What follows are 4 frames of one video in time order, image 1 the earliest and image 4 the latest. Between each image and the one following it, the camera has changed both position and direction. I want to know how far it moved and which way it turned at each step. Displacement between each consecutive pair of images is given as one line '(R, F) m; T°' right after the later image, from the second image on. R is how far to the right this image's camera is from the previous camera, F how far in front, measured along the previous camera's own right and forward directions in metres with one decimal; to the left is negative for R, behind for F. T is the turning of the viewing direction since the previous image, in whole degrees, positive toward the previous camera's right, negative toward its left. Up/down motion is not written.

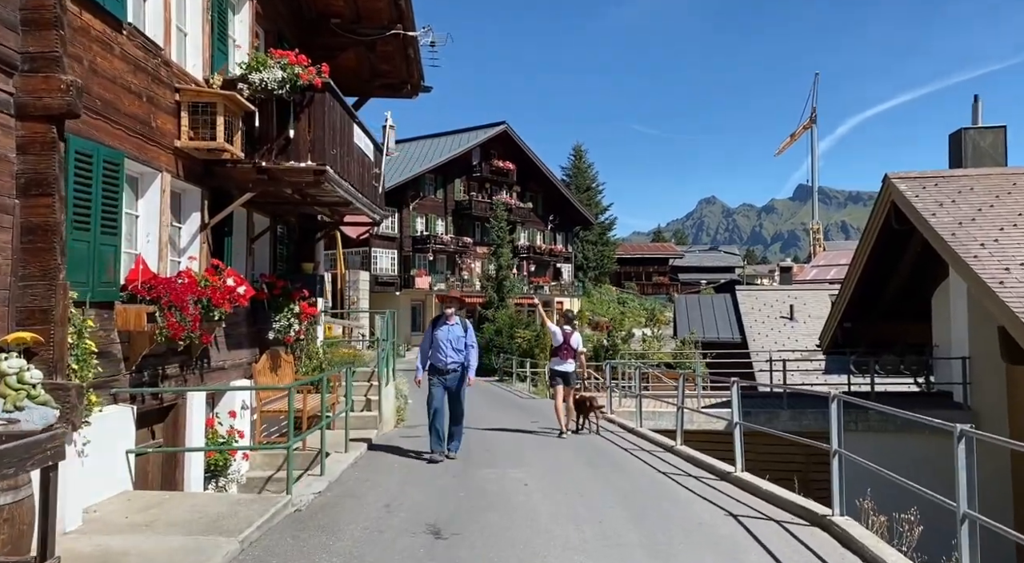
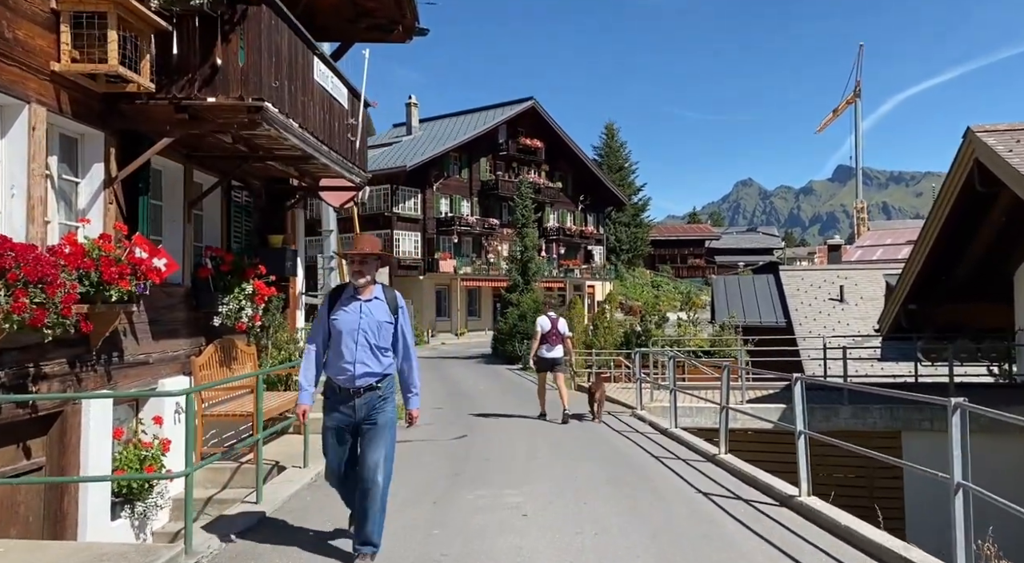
(+0.3, +2.2) m; -2°
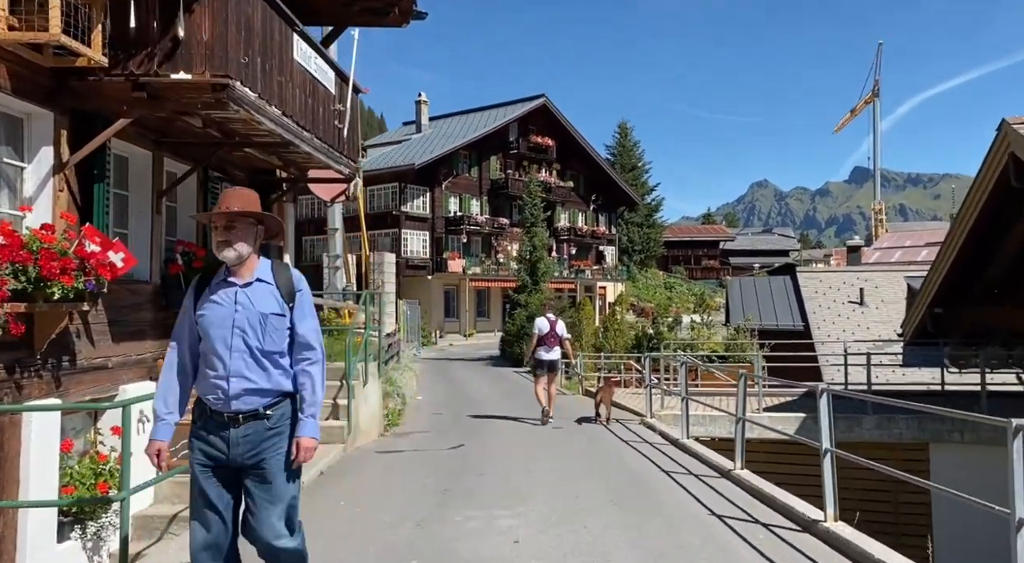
(+0.2, +0.8) m; -1°
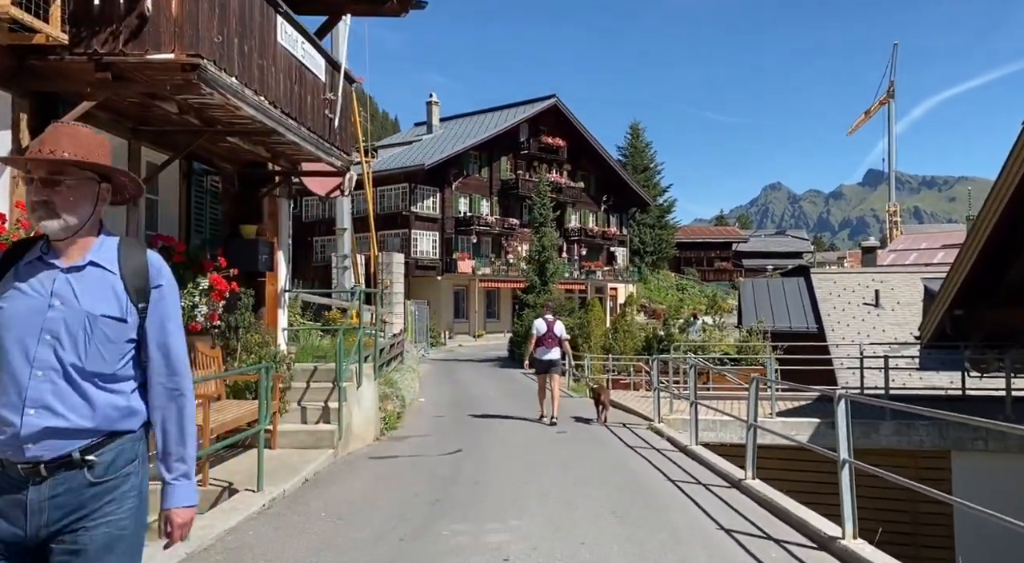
(+0.2, +0.5) m; -1°
